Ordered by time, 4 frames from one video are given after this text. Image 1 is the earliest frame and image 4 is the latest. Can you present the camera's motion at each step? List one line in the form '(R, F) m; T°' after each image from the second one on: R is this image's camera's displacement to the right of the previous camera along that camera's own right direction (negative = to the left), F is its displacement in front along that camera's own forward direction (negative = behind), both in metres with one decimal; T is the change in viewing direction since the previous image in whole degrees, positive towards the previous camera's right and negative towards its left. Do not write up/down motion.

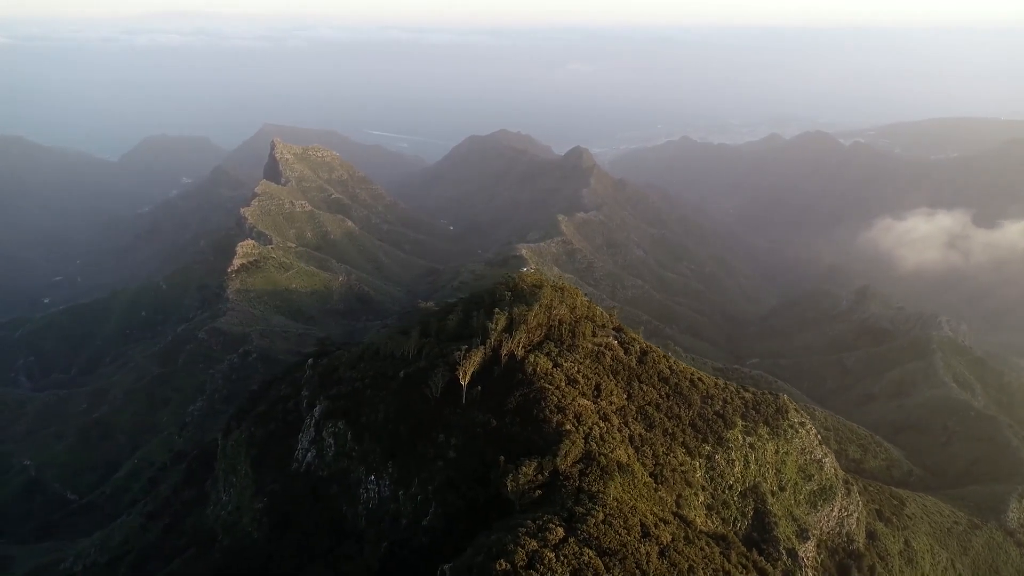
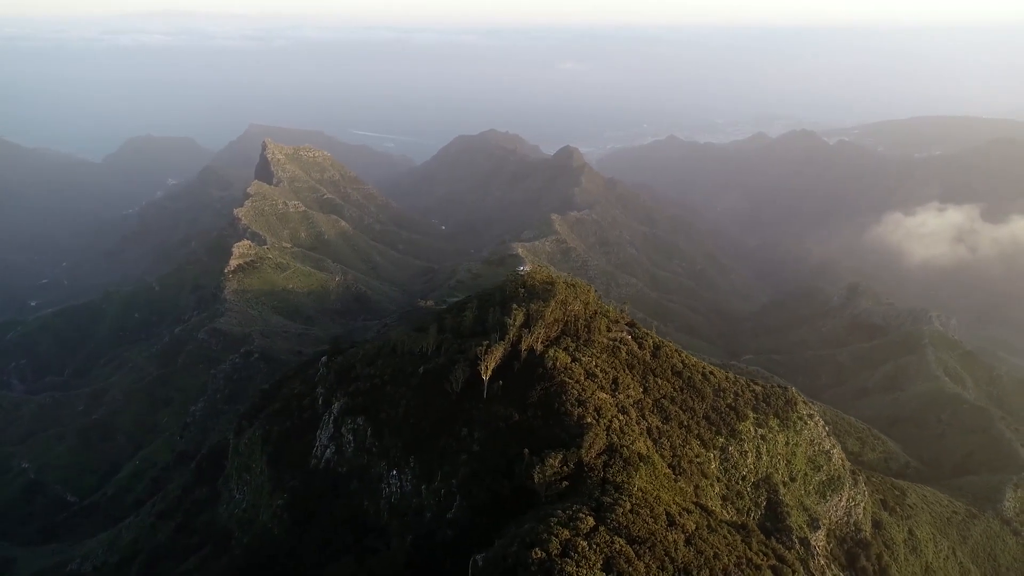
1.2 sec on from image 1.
(-1.9, -0.5) m; +1°
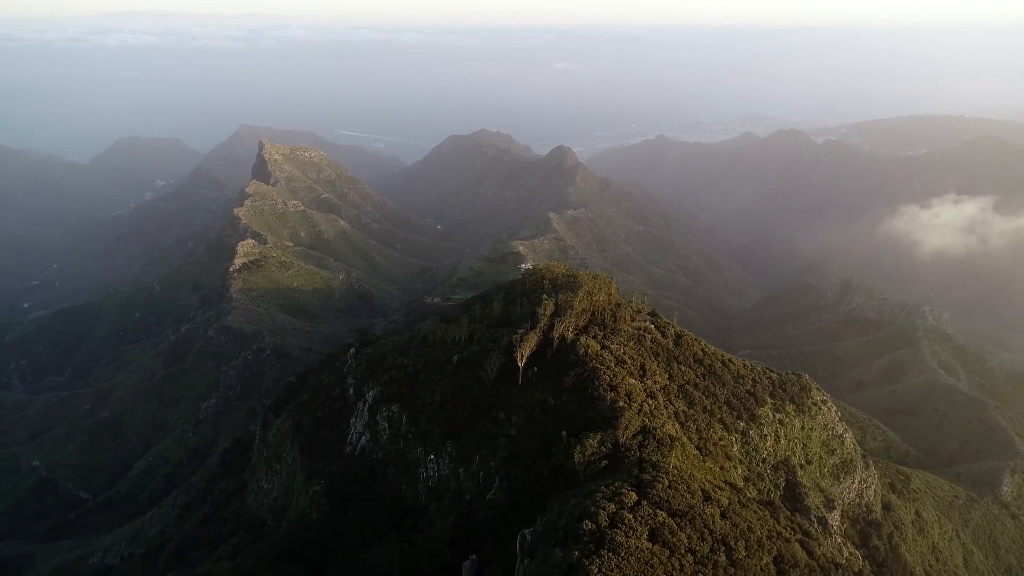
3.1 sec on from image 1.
(-2.8, -1.4) m; +1°
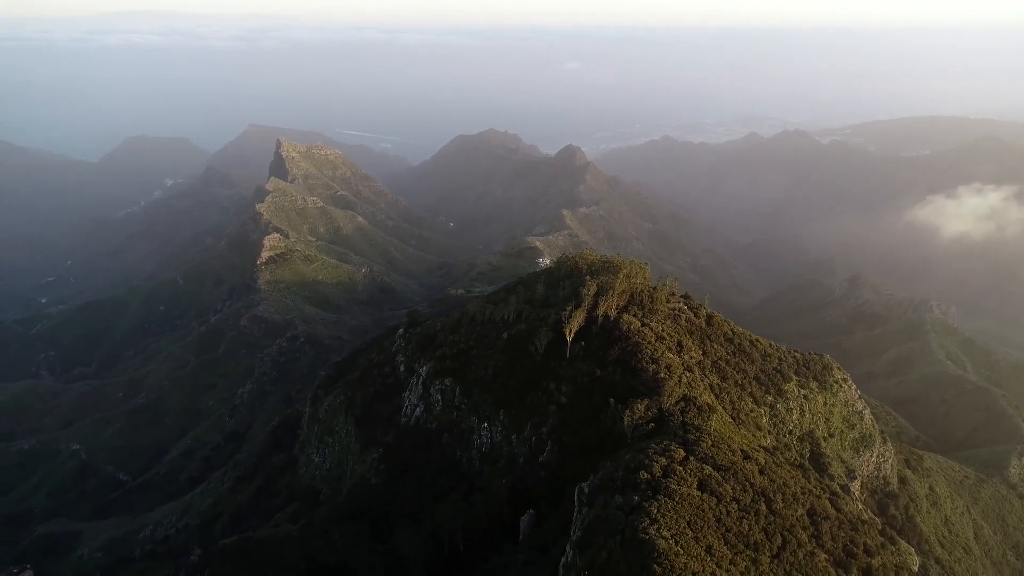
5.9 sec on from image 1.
(-3.1, -3.2) m; 0°
